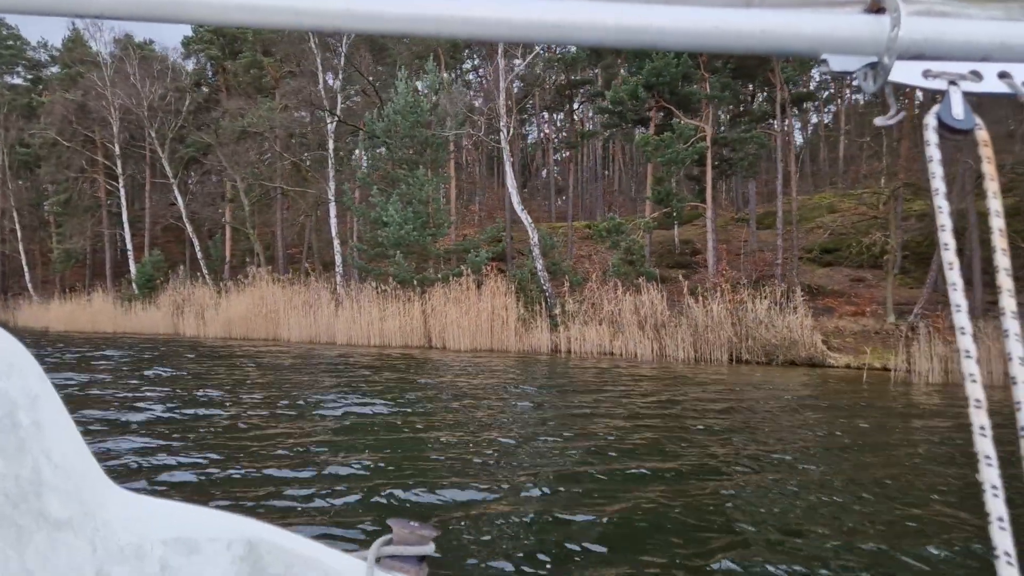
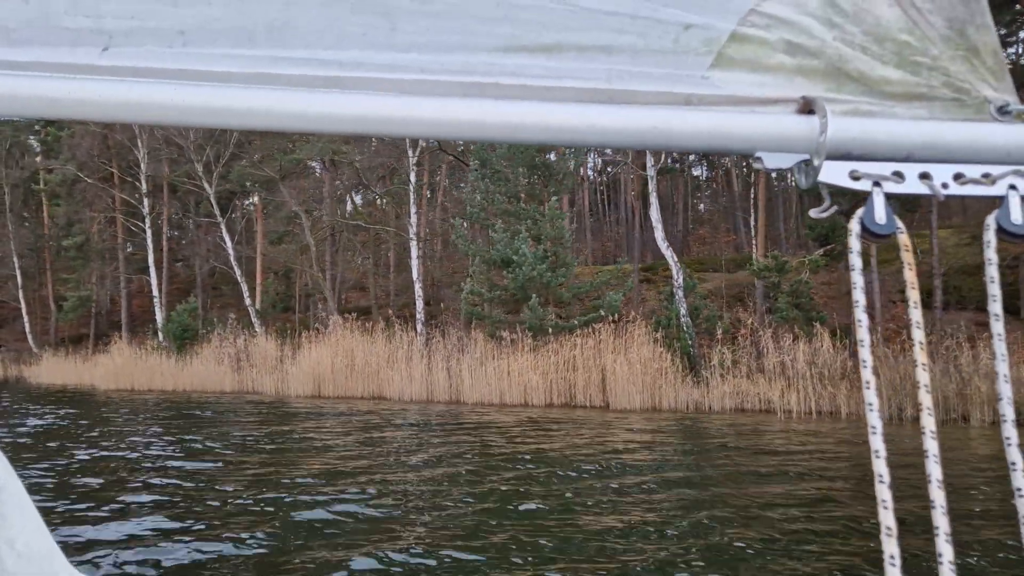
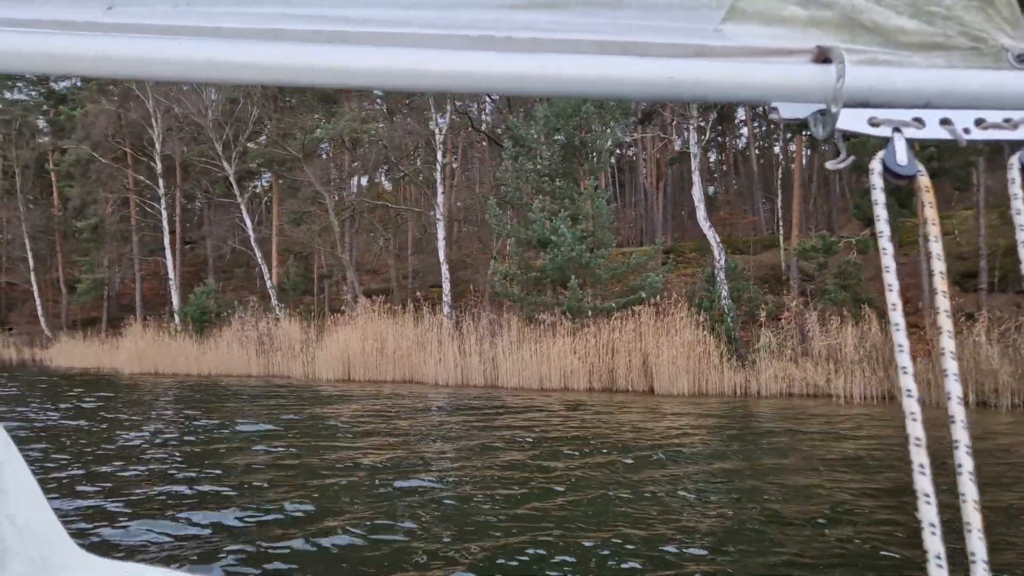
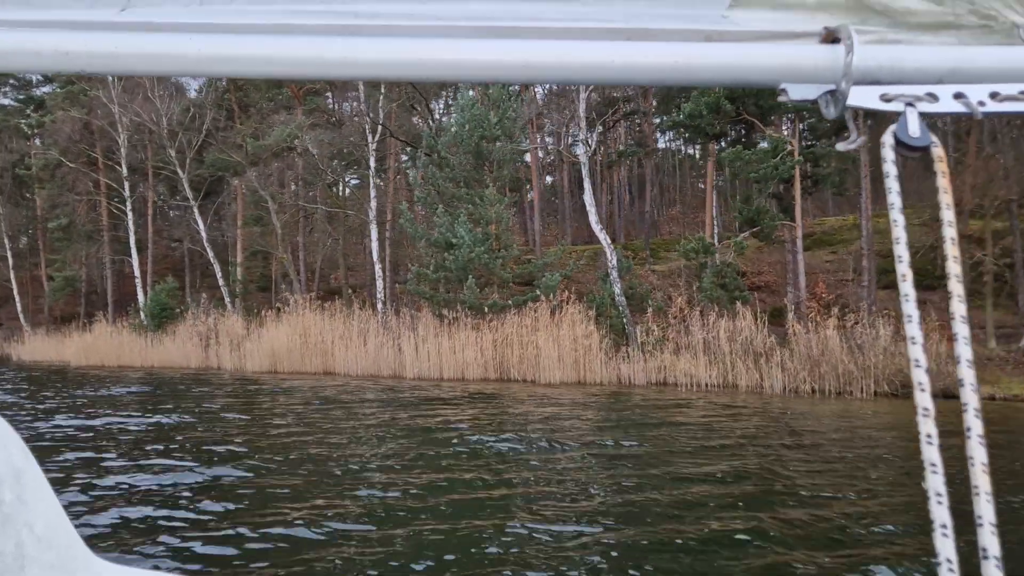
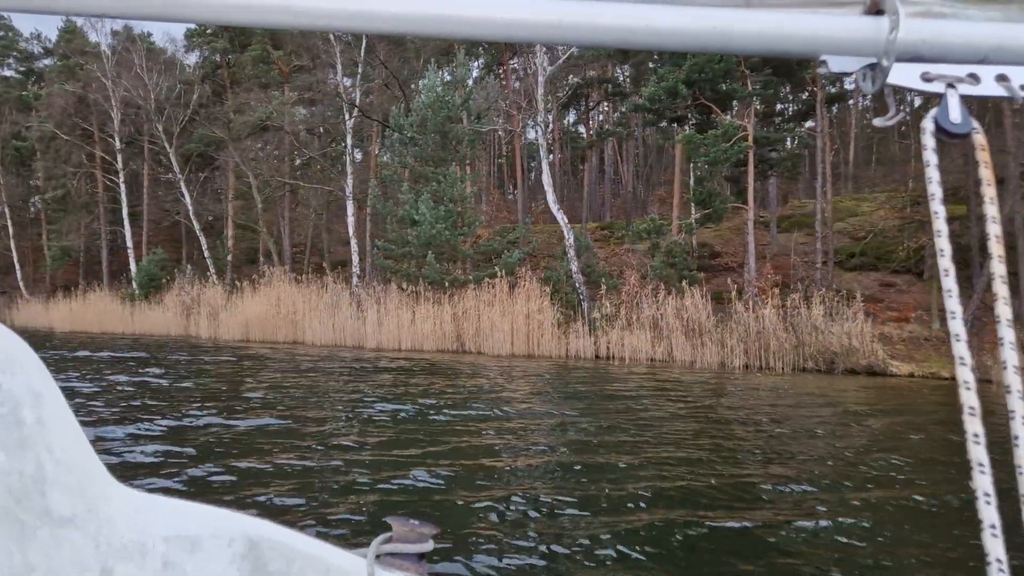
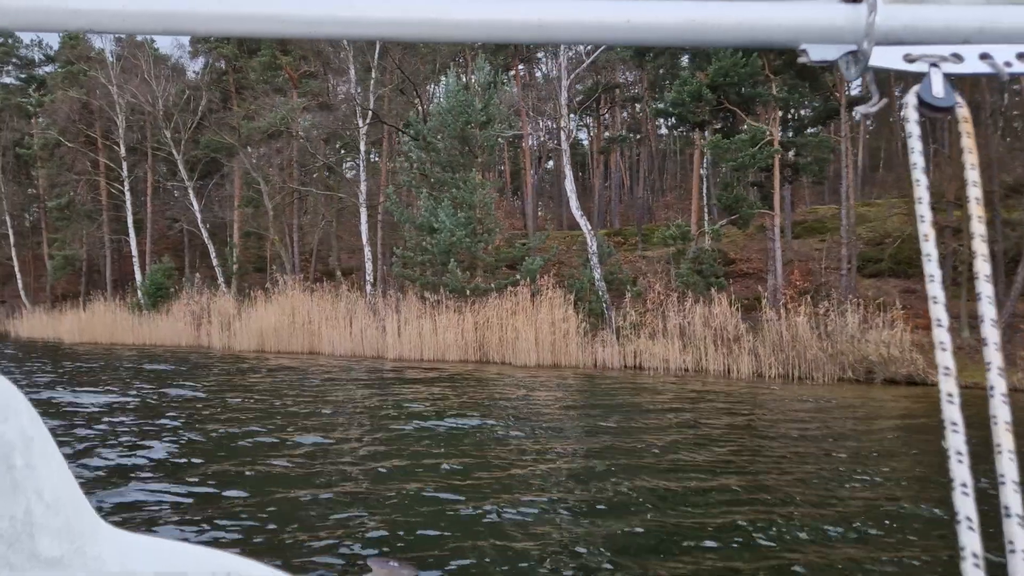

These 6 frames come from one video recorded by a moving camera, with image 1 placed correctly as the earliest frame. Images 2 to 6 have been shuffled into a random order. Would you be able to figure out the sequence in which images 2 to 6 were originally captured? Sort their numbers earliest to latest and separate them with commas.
5, 6, 4, 2, 3
